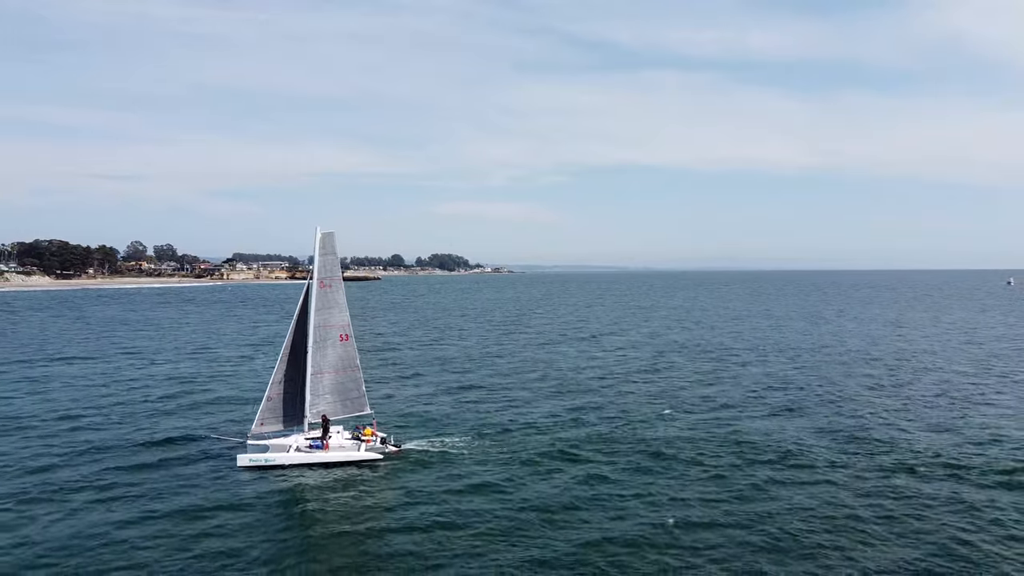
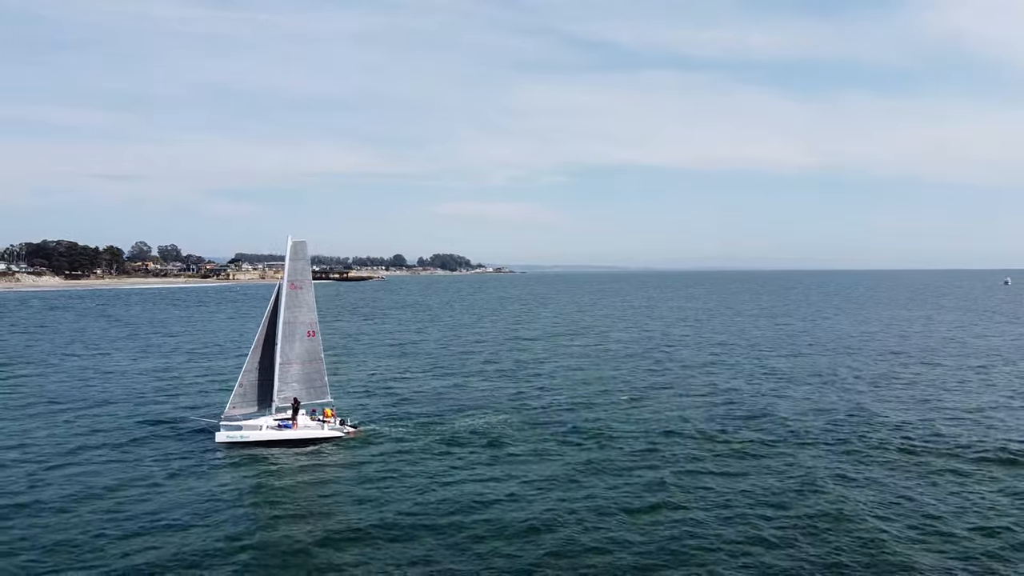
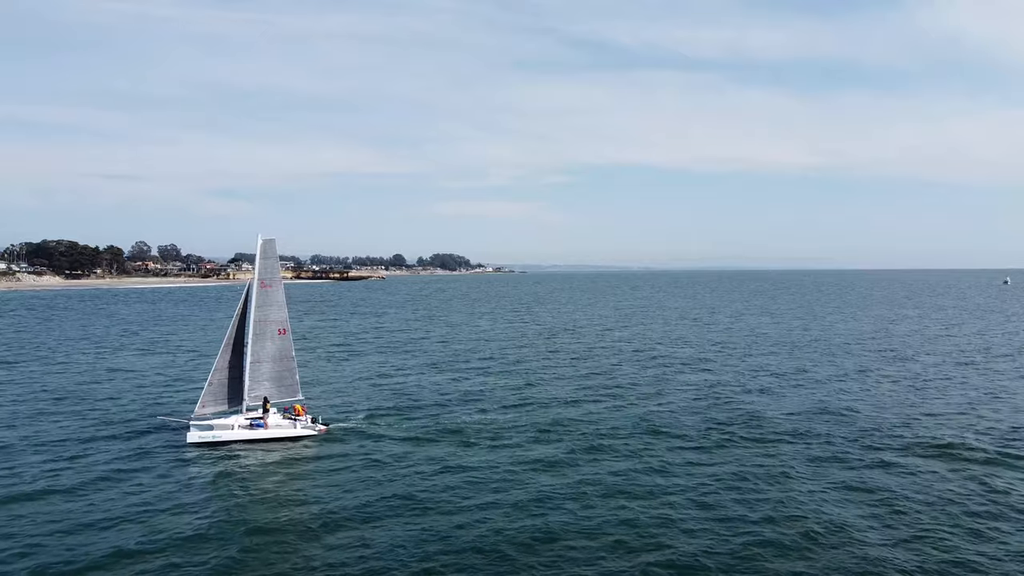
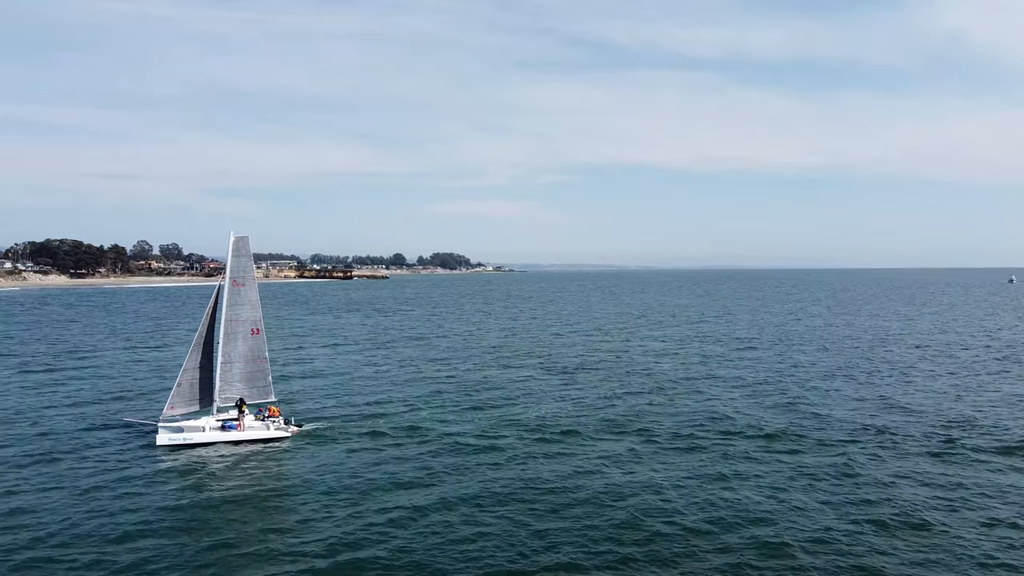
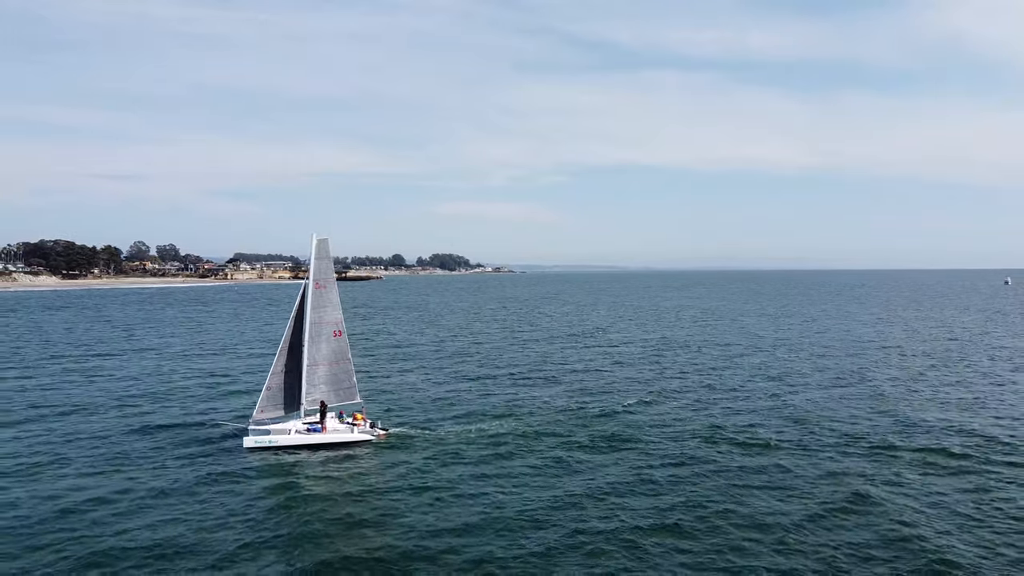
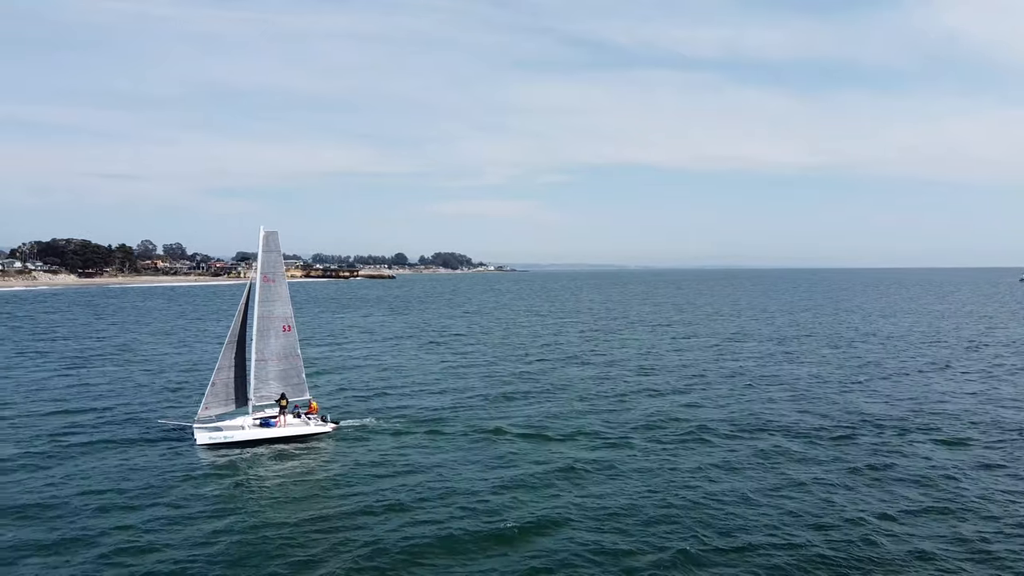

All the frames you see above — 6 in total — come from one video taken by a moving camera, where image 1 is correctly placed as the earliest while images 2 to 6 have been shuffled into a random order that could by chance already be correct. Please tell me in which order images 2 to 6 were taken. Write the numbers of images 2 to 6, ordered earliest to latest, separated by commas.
5, 2, 3, 4, 6
